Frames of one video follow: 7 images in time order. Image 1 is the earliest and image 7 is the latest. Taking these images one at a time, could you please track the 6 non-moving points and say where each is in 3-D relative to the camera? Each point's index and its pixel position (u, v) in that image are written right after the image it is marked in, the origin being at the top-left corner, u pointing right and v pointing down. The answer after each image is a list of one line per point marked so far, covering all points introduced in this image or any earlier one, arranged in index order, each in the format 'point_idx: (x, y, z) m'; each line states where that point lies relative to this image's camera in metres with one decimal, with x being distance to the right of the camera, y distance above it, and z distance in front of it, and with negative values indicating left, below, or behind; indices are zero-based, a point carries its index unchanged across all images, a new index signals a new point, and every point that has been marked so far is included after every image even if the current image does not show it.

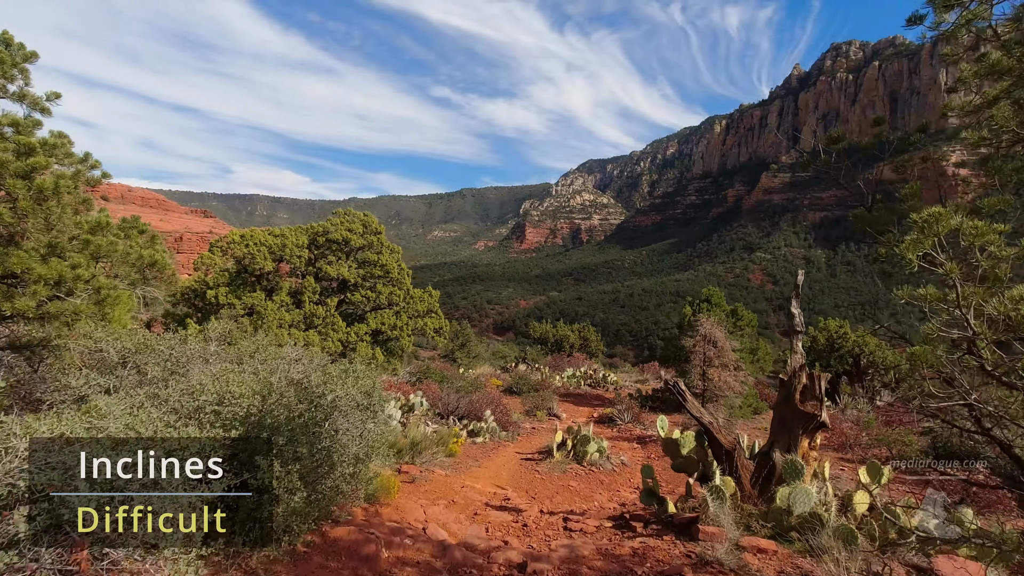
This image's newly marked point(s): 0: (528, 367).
0: (+0.6, -2.5, +17.4) m
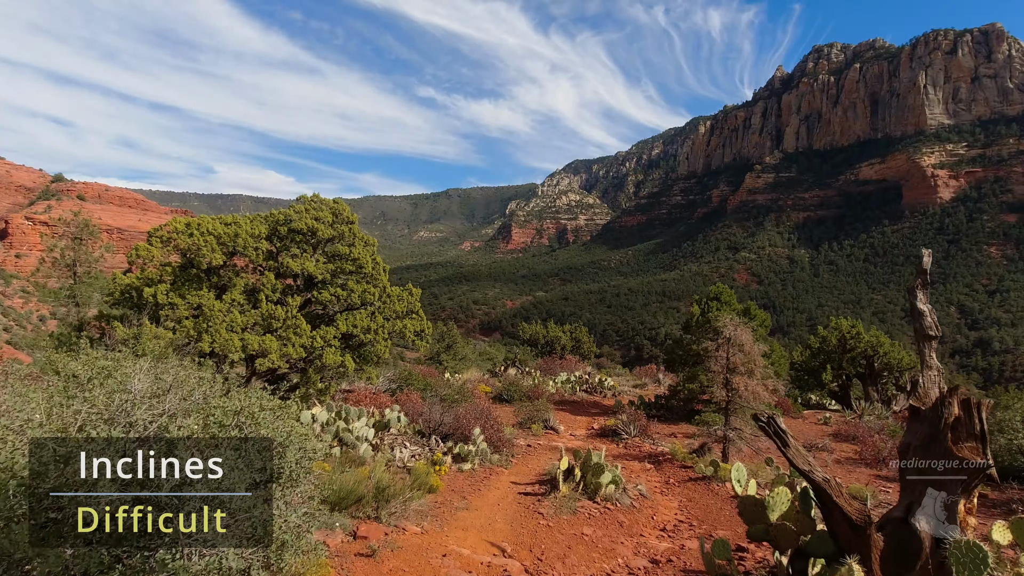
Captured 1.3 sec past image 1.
0: (+0.2, -2.4, +16.5) m
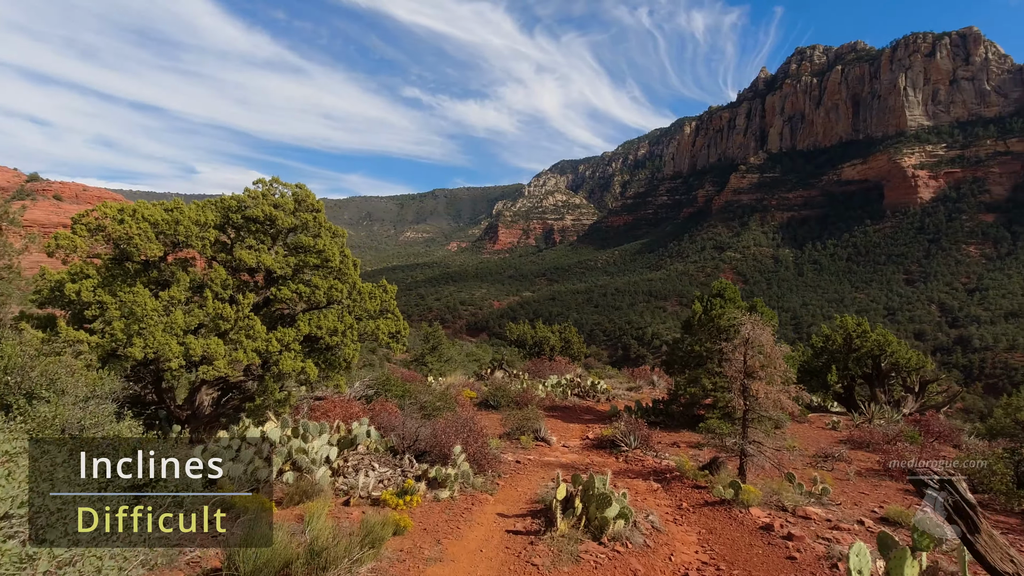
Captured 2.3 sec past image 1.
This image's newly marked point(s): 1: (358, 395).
0: (-0.1, -2.4, +15.8) m
1: (-2.9, -1.9, +10.2) m
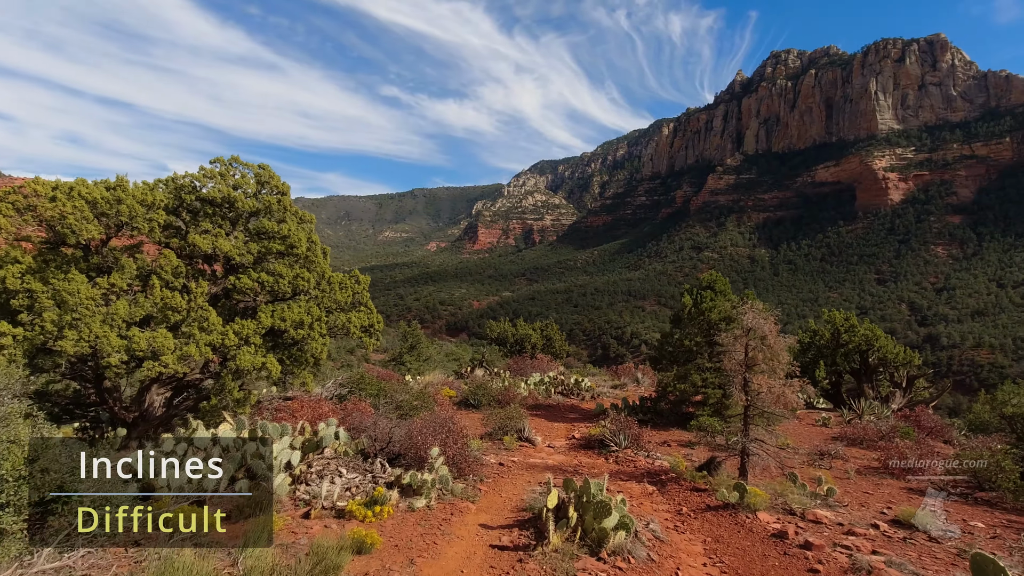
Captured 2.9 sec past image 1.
0: (-0.7, -2.3, +15.3) m
1: (-3.2, -1.8, +9.7) m
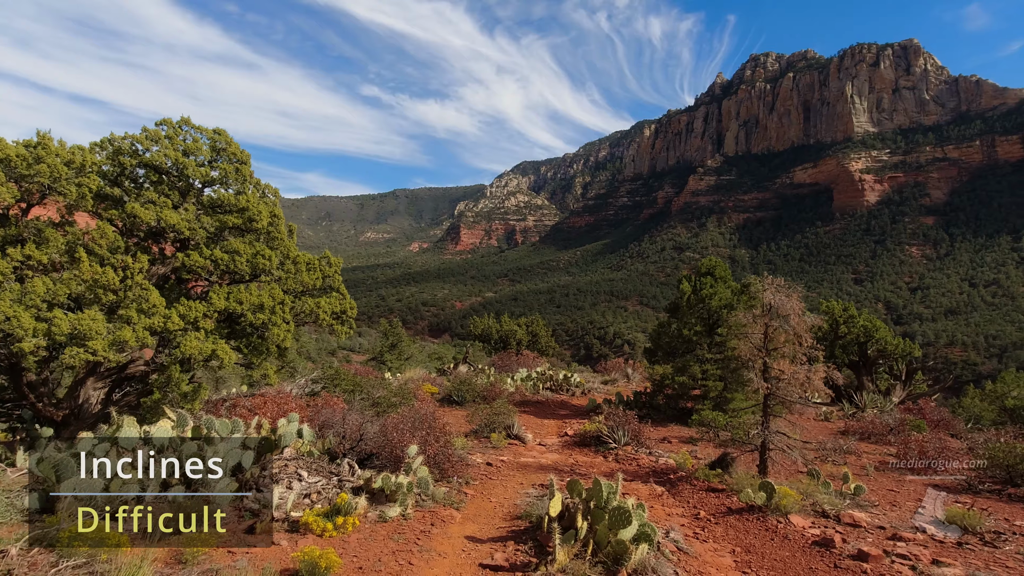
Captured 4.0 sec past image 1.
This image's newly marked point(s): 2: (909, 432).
0: (-1.1, -2.1, +14.7) m
1: (-3.4, -1.7, +9.0) m
2: (+5.1, -1.9, +7.2) m
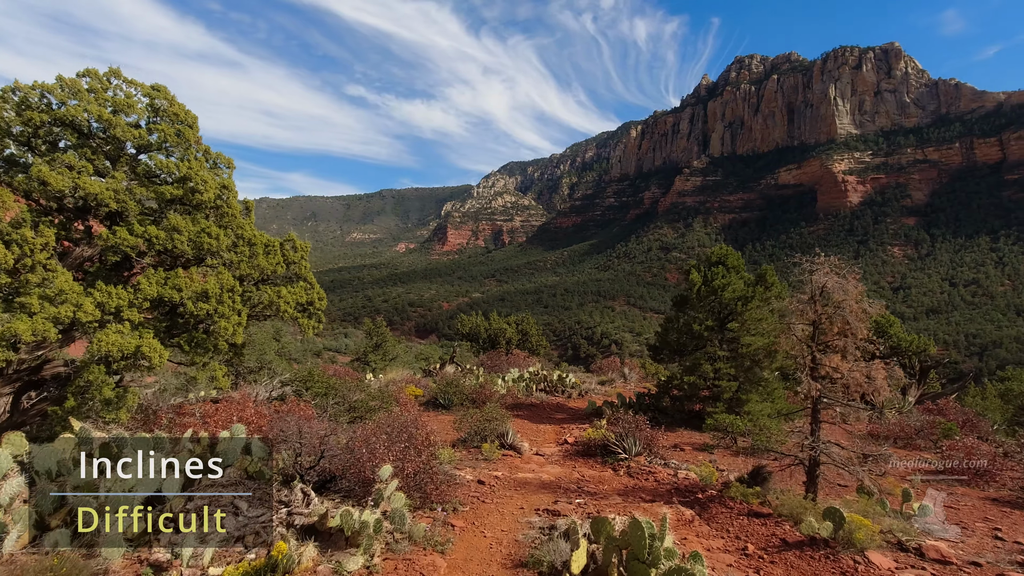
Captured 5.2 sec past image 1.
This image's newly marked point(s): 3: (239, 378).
0: (-1.3, -2.0, +14.0) m
1: (-3.5, -1.6, +8.2) m
2: (+5.0, -1.7, +6.6) m
3: (-4.9, -1.6, +10.1) m
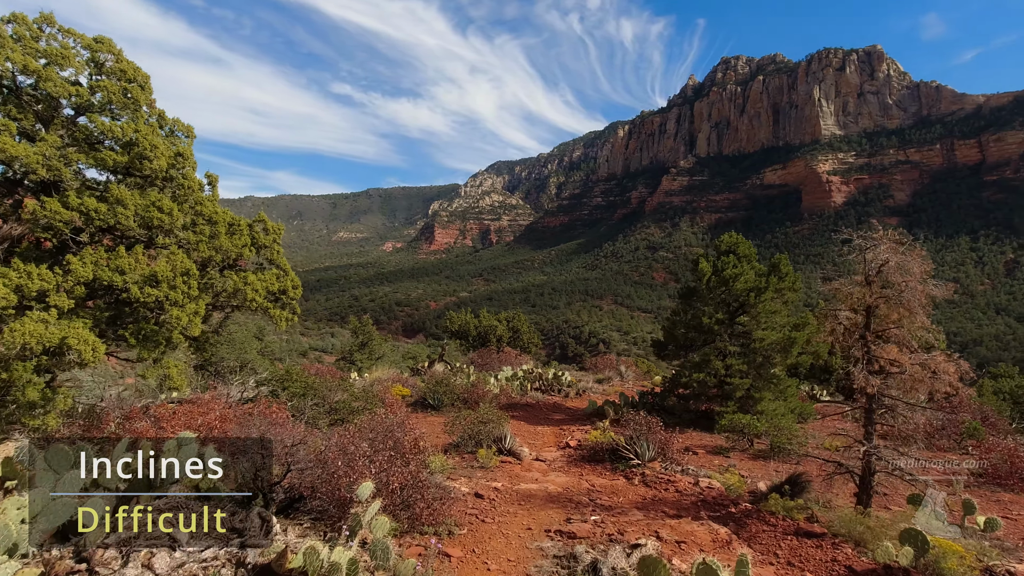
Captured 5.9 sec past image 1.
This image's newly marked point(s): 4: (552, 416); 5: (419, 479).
0: (-1.5, -1.9, +13.4) m
1: (-3.6, -1.5, +7.6) m
2: (+5.0, -1.6, +6.2) m
3: (-5.0, -1.5, +9.5) m
4: (+0.6, -2.1, +9.1) m
5: (-0.8, -1.5, +4.8) m
